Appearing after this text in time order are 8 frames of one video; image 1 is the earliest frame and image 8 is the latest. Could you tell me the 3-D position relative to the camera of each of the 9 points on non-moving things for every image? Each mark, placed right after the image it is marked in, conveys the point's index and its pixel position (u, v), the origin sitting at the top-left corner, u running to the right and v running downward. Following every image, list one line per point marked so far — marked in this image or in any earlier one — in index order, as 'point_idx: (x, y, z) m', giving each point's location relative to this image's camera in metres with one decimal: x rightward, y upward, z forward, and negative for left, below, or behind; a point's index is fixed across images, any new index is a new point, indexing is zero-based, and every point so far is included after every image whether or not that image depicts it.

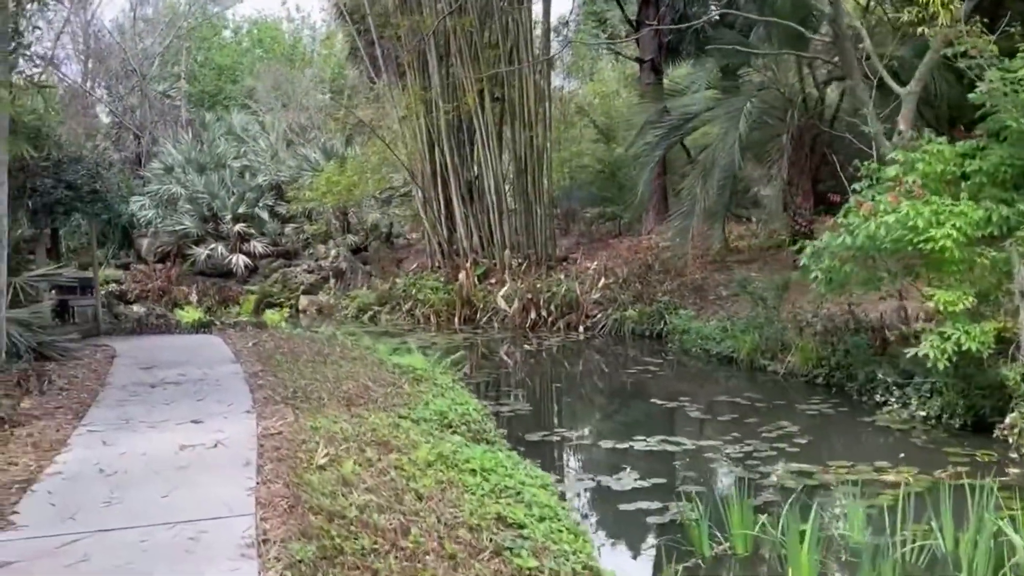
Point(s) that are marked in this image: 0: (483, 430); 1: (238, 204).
0: (-0.1, -0.7, +4.5) m
1: (-4.2, +1.3, +14.5) m
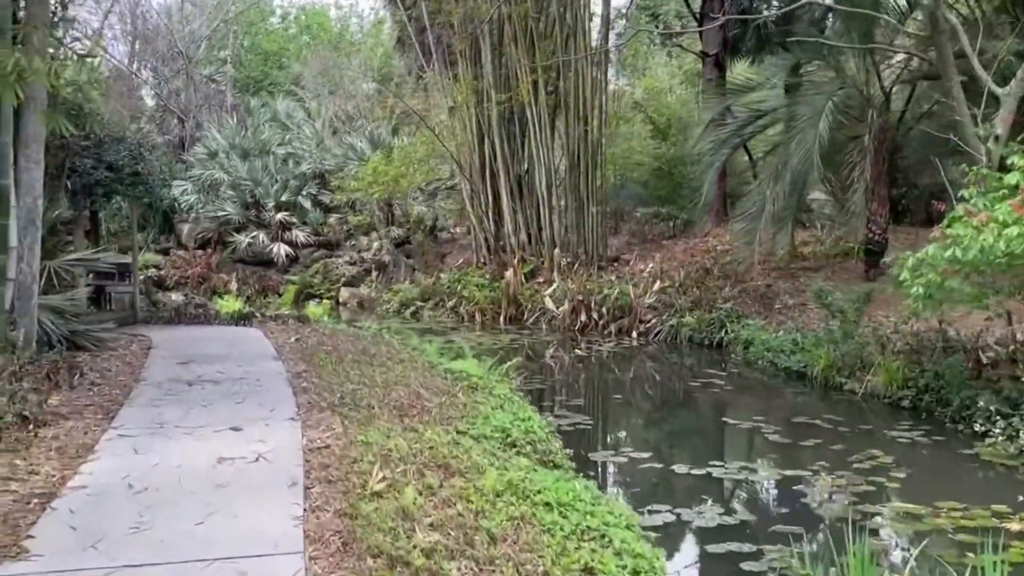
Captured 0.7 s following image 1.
0: (+0.2, -0.7, +4.0) m
1: (-3.5, +1.5, +14.2) m
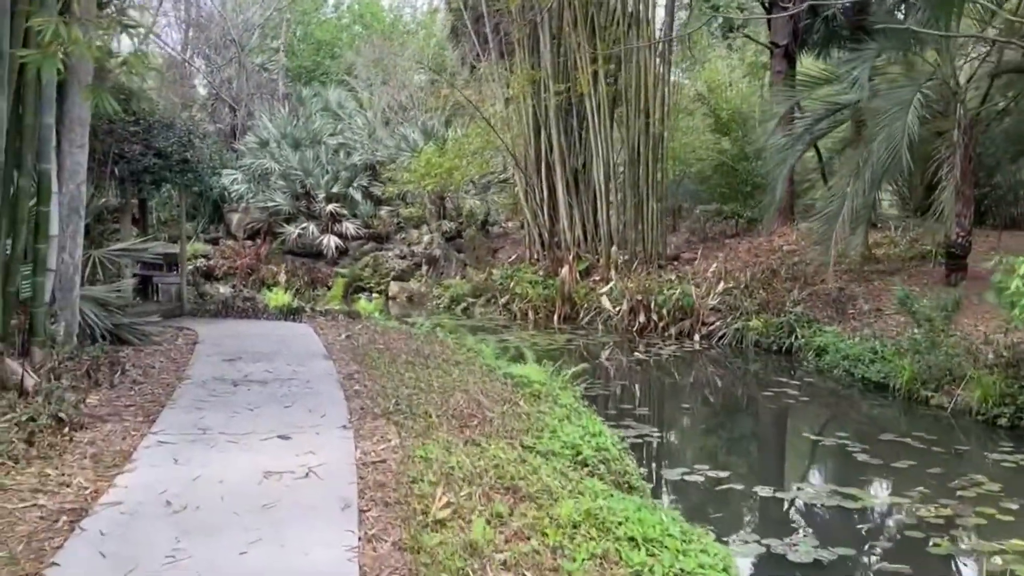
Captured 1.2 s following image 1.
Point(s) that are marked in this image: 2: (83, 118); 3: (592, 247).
0: (+0.4, -0.7, +3.6) m
1: (-2.7, +1.6, +14.0) m
2: (-2.1, +0.8, +4.7) m
3: (+0.9, +0.5, +11.2) m
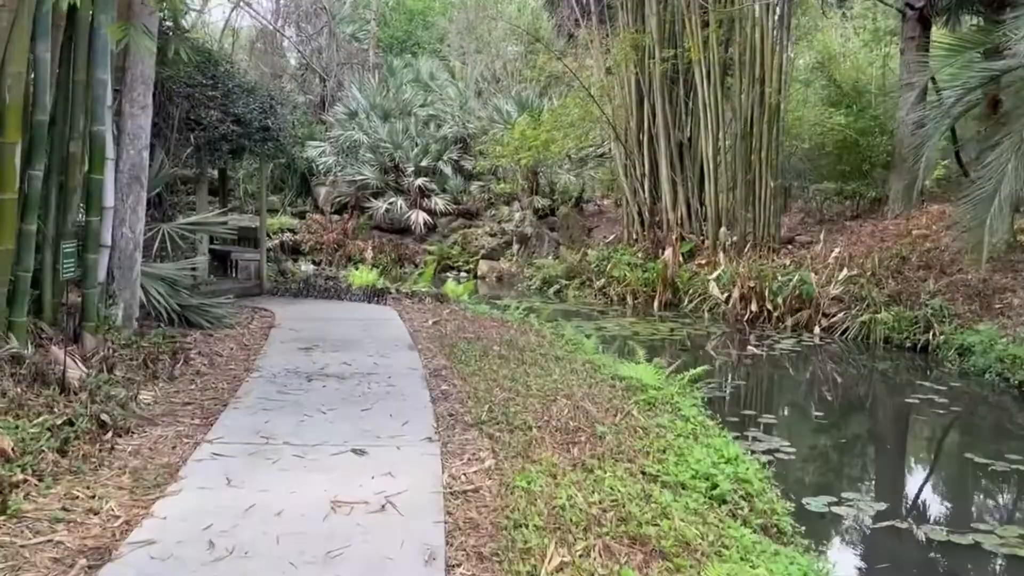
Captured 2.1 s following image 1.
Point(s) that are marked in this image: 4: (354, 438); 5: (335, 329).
0: (+0.8, -0.7, +2.9) m
1: (-1.3, +1.9, +13.5) m
2: (-1.6, +0.9, +4.2) m
3: (+2.0, +0.7, +10.4) m
4: (-0.5, -0.5, +3.3) m
5: (-1.0, -0.2, +5.5) m
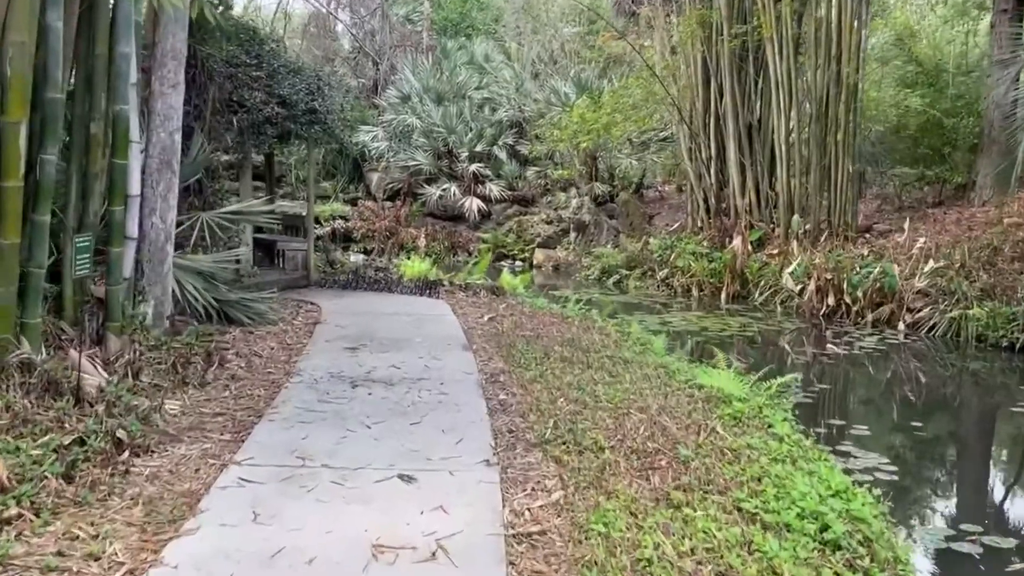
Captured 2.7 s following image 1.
0: (+1.0, -0.7, +2.5) m
1: (-0.5, +2.0, +13.1) m
2: (-1.3, +1.0, +3.8) m
3: (+2.6, +0.8, +9.8) m
4: (-0.3, -0.5, +2.9) m
5: (-0.7, -0.2, +5.2) m
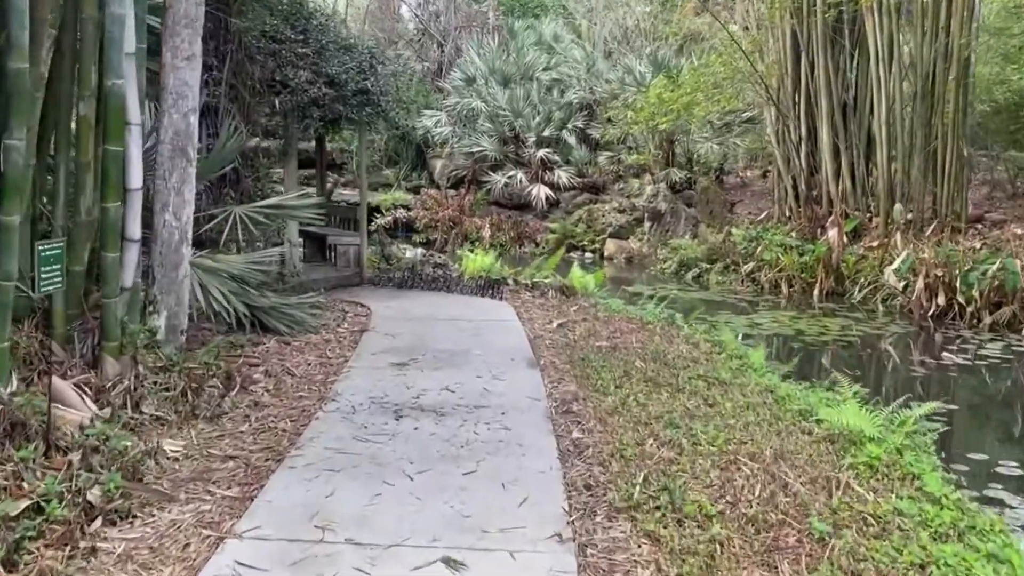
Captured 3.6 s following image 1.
0: (+1.2, -0.8, +1.7) m
1: (+0.4, +2.1, +12.3) m
2: (-1.1, +0.9, +3.2) m
3: (+3.3, +0.8, +8.9) m
4: (-0.1, -0.6, +2.2) m
5: (-0.3, -0.2, +4.5) m
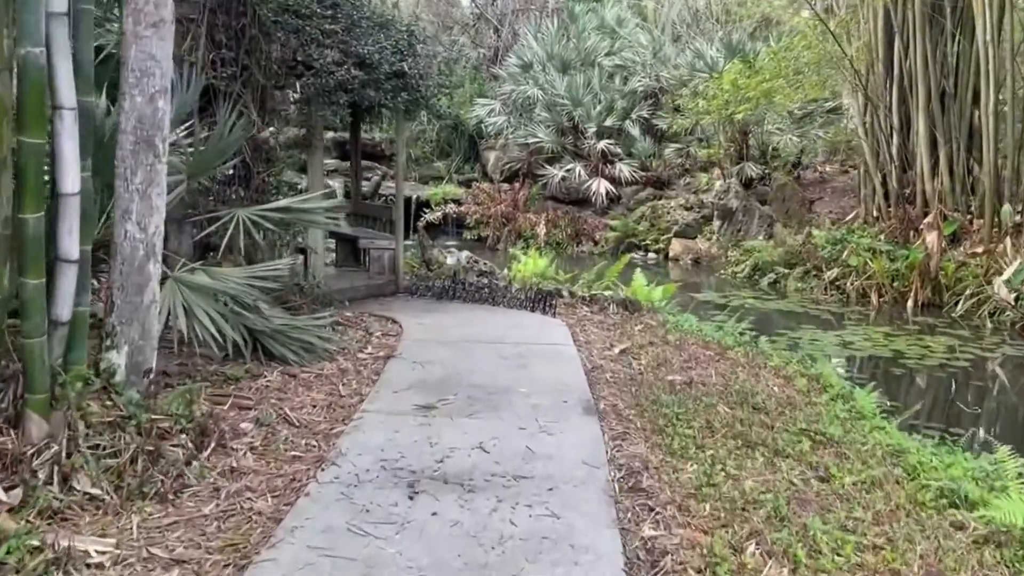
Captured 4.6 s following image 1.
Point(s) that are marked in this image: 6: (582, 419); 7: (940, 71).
0: (+1.2, -0.9, +0.9) m
1: (+1.2, +2.1, +11.5) m
2: (-0.9, +0.8, +2.5) m
3: (+3.8, +0.7, +7.9) m
4: (-0.1, -0.7, +1.5) m
5: (-0.1, -0.3, +3.8) m
6: (+0.2, -0.4, +3.1) m
7: (+3.6, +1.8, +7.9) m
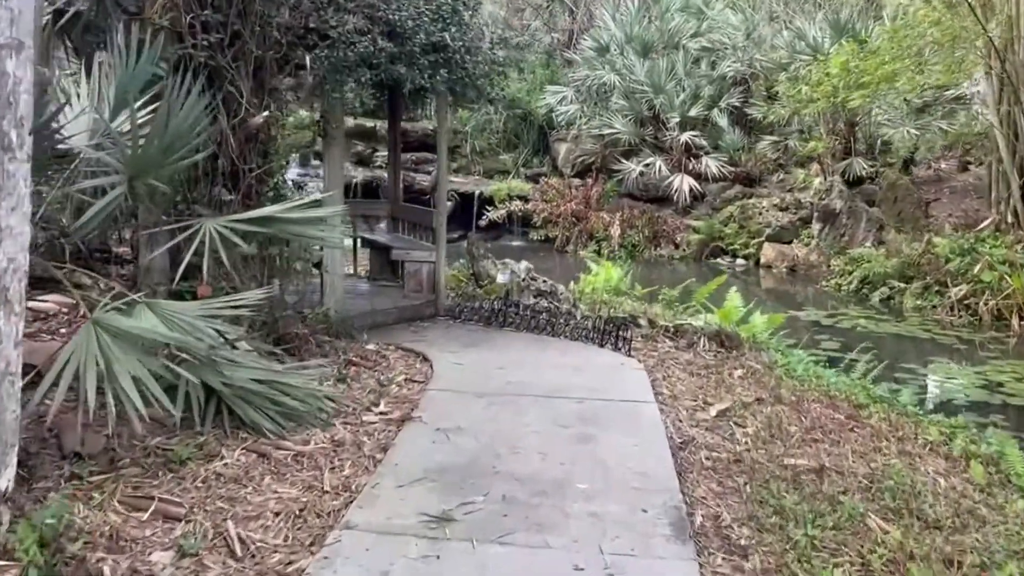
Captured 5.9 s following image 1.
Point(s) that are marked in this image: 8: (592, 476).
0: (+1.1, -1.1, -0.2) m
1: (+2.0, +2.0, +10.4) m
2: (-0.8, +0.7, +1.5) m
3: (+4.3, +0.5, +6.6) m
4: (-0.1, -0.8, +0.5) m
5: (0.0, -0.4, +2.8) m
6: (+0.3, -0.6, +2.0) m
7: (+4.1, +1.6, +6.5) m
8: (+0.2, -0.5, +2.5) m
